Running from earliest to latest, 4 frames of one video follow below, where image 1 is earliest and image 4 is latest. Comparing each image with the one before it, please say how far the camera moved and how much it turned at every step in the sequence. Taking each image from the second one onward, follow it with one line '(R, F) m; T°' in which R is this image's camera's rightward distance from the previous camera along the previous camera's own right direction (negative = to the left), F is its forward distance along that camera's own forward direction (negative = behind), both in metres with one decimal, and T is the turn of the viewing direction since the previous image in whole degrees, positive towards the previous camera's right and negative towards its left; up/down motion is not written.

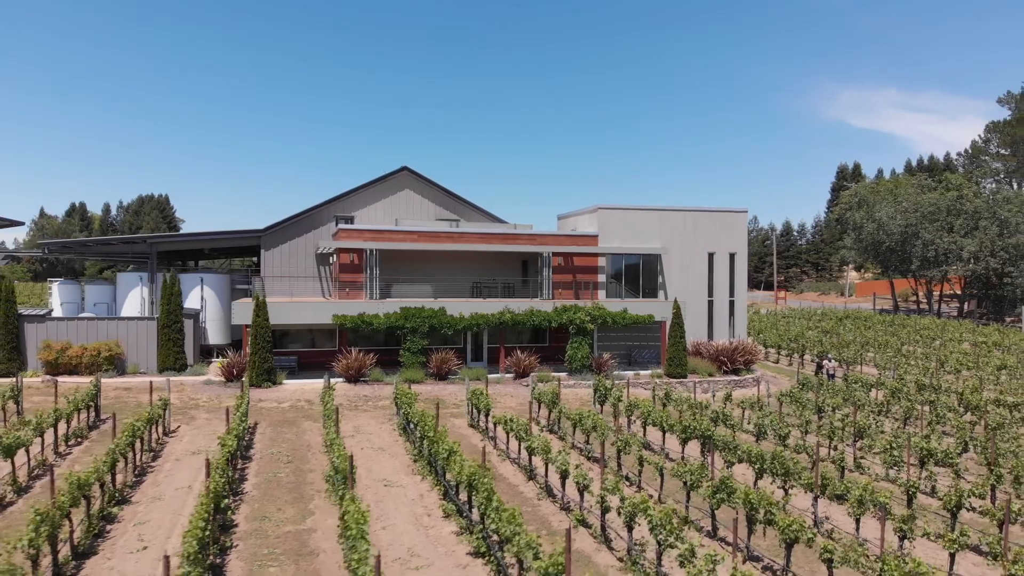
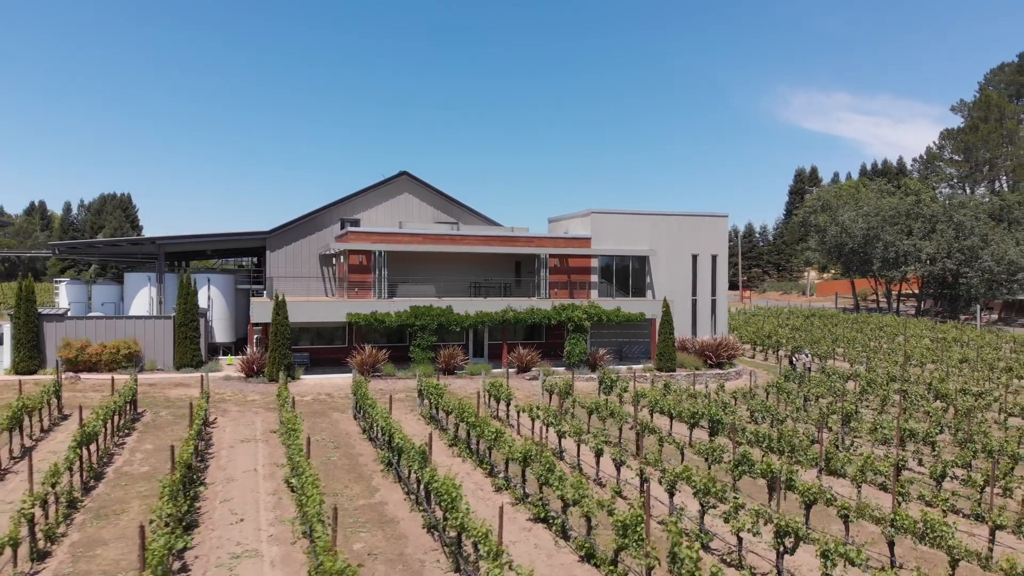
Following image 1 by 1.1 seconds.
(-1.4, -1.2) m; +3°
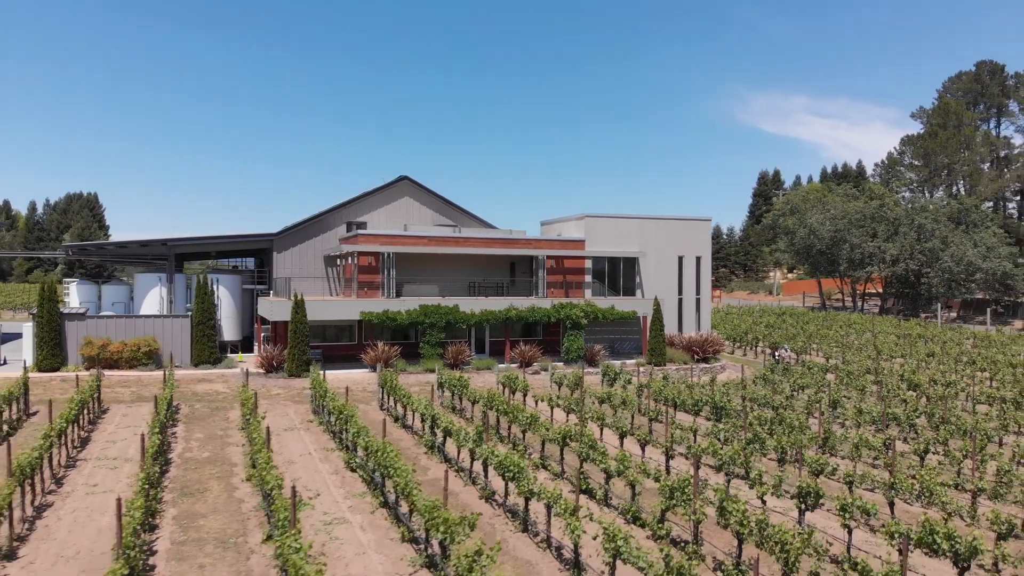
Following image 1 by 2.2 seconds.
(-1.4, -1.2) m; +3°
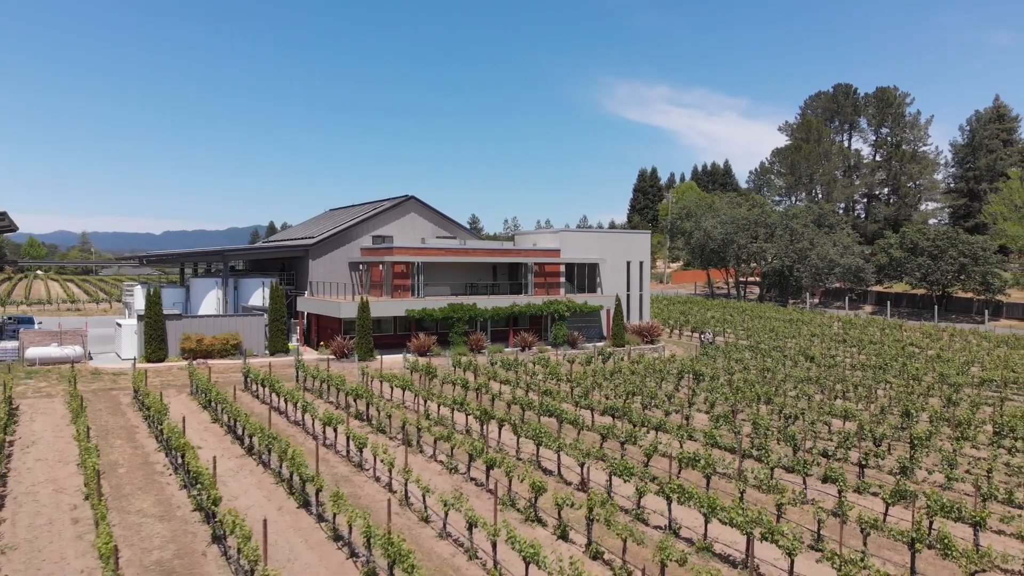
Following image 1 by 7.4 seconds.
(-5.7, -5.9) m; +10°
